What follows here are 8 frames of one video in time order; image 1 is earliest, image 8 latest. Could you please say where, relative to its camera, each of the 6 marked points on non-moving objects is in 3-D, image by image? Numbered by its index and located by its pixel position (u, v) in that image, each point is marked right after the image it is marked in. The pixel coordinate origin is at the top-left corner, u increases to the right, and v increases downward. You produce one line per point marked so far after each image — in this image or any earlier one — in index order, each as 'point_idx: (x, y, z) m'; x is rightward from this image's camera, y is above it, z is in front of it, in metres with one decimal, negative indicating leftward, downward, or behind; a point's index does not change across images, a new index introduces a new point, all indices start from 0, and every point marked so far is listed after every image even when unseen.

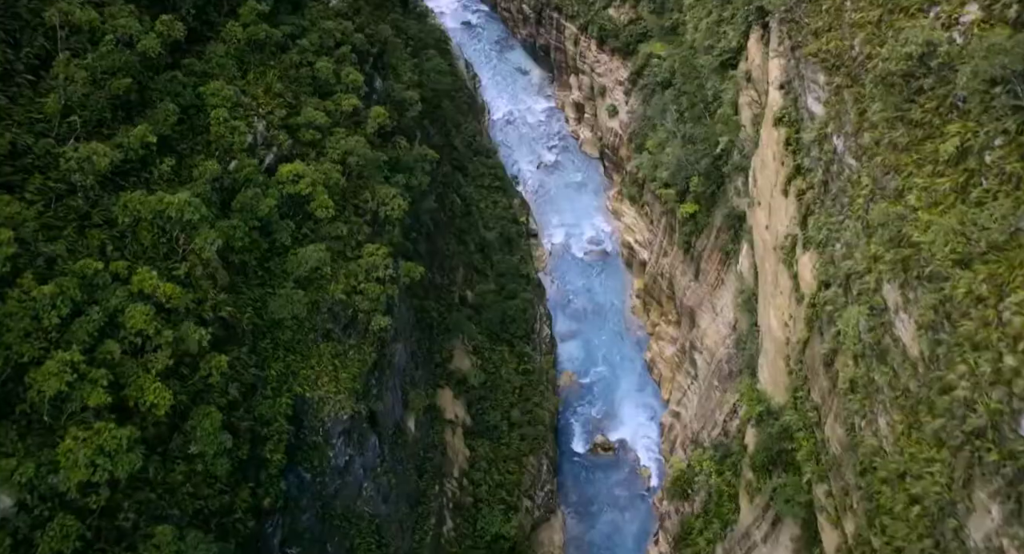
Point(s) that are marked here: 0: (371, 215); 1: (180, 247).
0: (-2.7, +1.2, +15.8) m
1: (-4.9, +0.3, +12.1) m
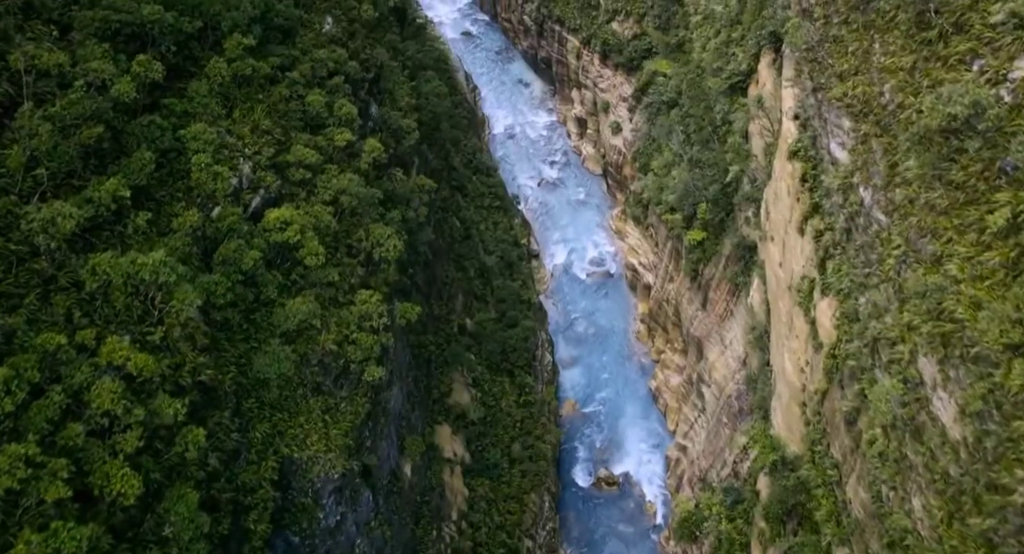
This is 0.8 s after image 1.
0: (-2.7, +0.4, +14.9) m
1: (-4.9, -0.5, +11.2) m
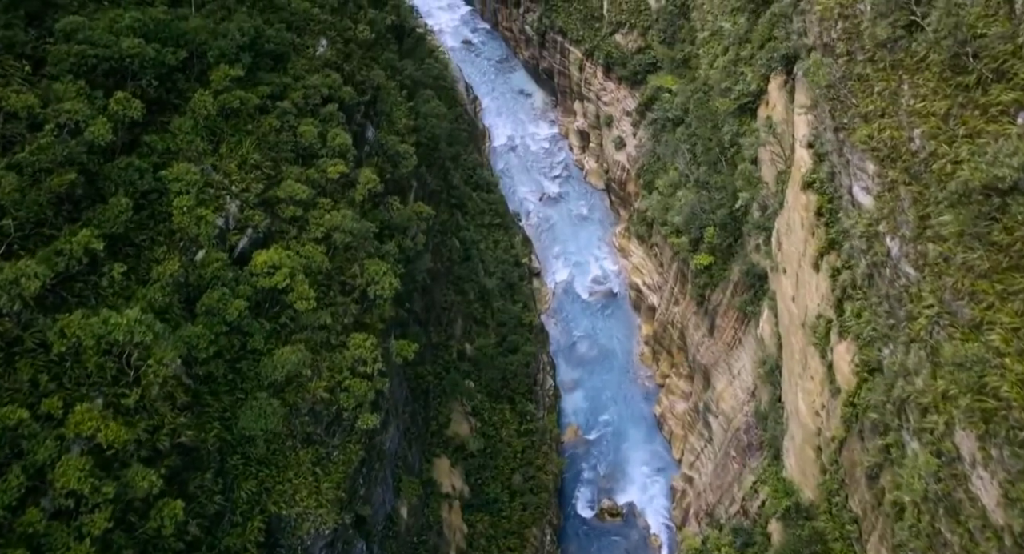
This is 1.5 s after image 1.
0: (-2.7, -0.3, +14.2) m
1: (-4.9, -1.1, +10.5) m
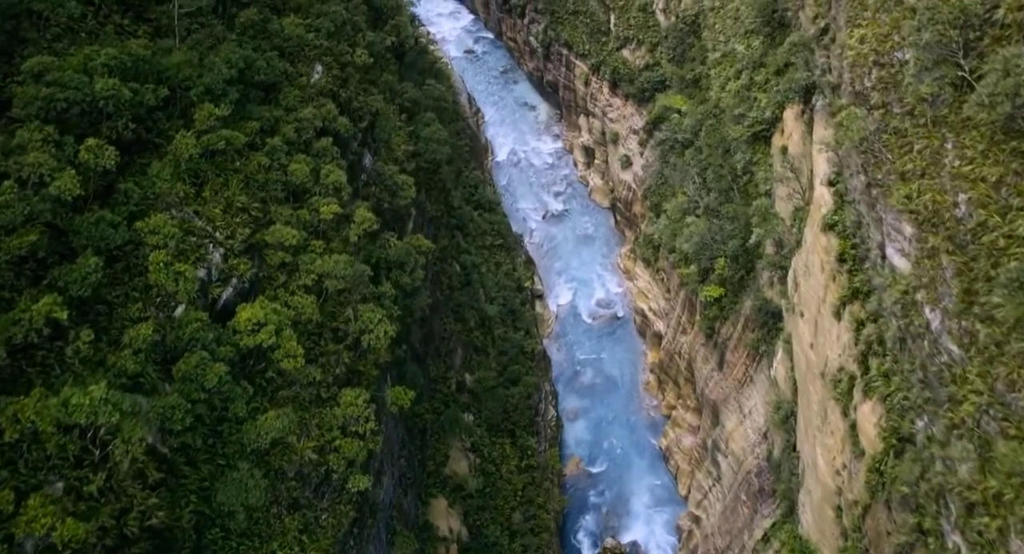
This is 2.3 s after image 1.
0: (-2.6, -1.1, +13.4) m
1: (-4.8, -1.9, +9.7) m
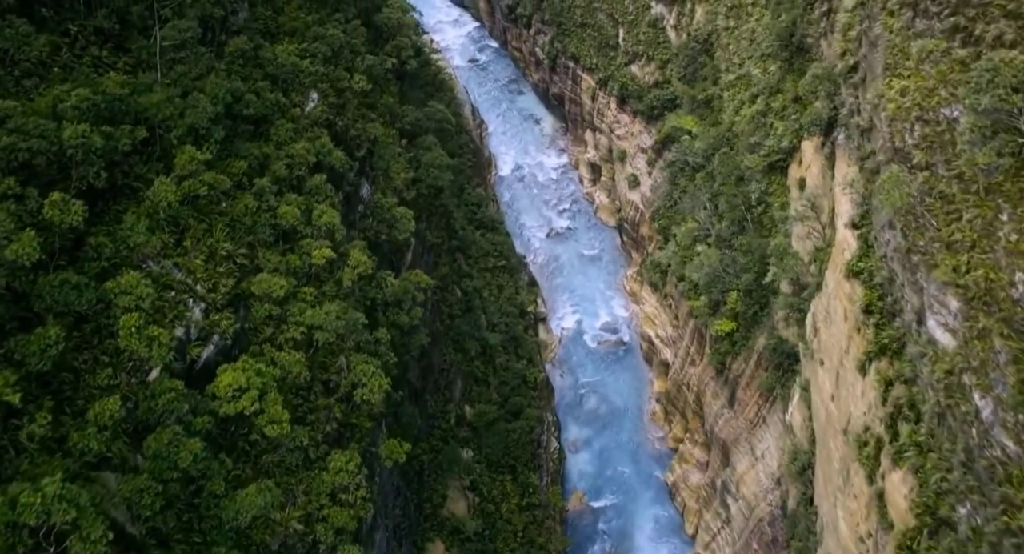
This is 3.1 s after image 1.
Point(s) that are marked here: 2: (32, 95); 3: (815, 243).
0: (-2.6, -1.8, +12.5) m
1: (-4.8, -2.6, +8.8) m
2: (-6.2, +2.4, +10.6) m
3: (+6.3, +0.7, +17.0) m
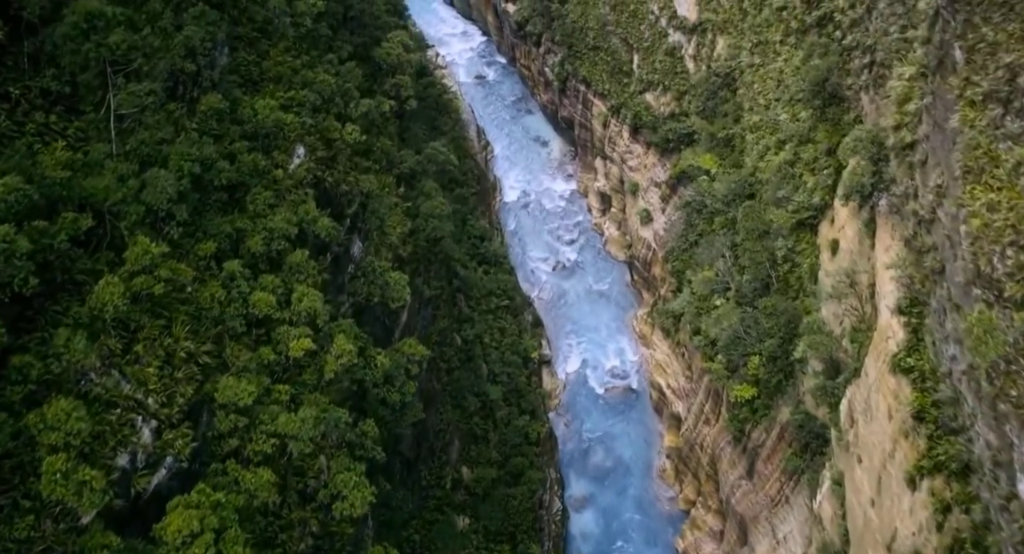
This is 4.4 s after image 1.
0: (-2.6, -3.1, +10.9) m
1: (-4.8, -3.9, +7.2) m
2: (-6.1, +1.2, +9.1) m
3: (+6.3, -0.7, +15.4) m
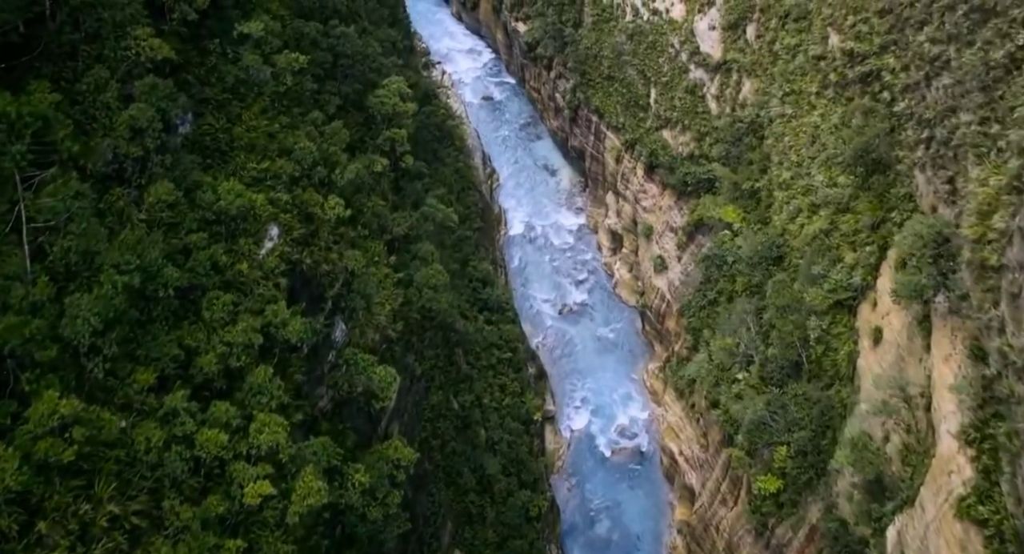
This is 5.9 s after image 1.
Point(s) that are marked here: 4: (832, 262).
0: (-2.6, -4.6, +9.1) m
1: (-4.9, -5.3, +5.4) m
2: (-6.0, -0.2, +7.2) m
3: (+6.4, -2.5, +13.5) m
4: (+6.6, +0.3, +16.9) m
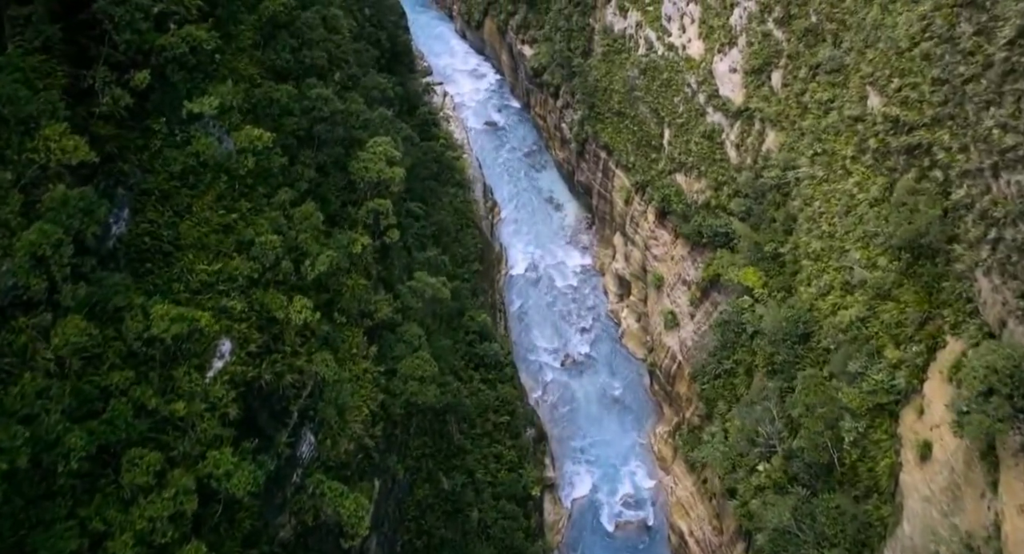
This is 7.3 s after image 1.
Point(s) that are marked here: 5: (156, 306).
0: (-2.8, -6.1, +7.1) m
1: (-5.1, -6.8, +3.5) m
2: (-6.1, -1.7, +5.3) m
3: (+6.2, -4.2, +11.5) m
4: (+6.5, -1.4, +15.0) m
5: (-4.0, -0.1, +9.6) m
